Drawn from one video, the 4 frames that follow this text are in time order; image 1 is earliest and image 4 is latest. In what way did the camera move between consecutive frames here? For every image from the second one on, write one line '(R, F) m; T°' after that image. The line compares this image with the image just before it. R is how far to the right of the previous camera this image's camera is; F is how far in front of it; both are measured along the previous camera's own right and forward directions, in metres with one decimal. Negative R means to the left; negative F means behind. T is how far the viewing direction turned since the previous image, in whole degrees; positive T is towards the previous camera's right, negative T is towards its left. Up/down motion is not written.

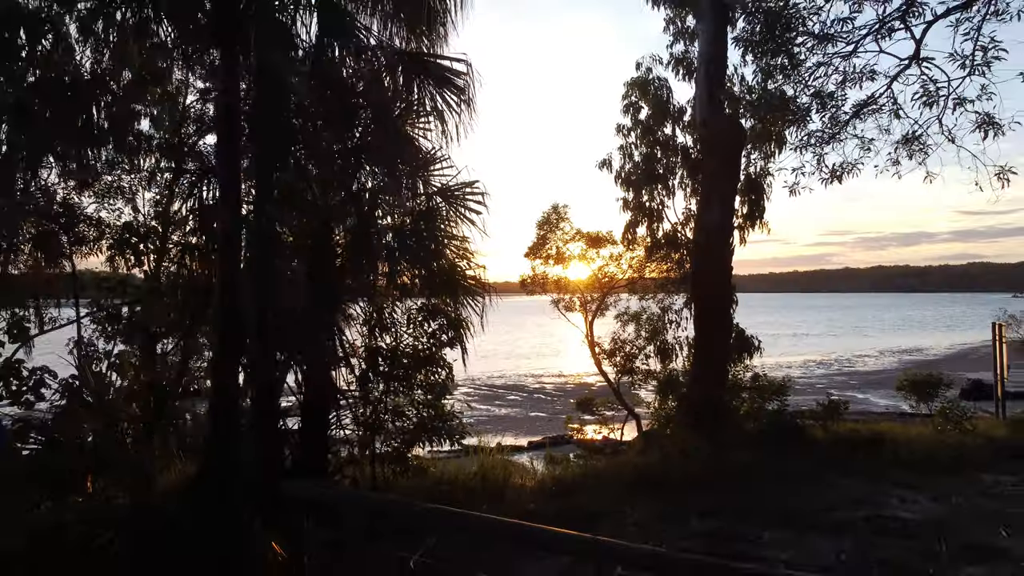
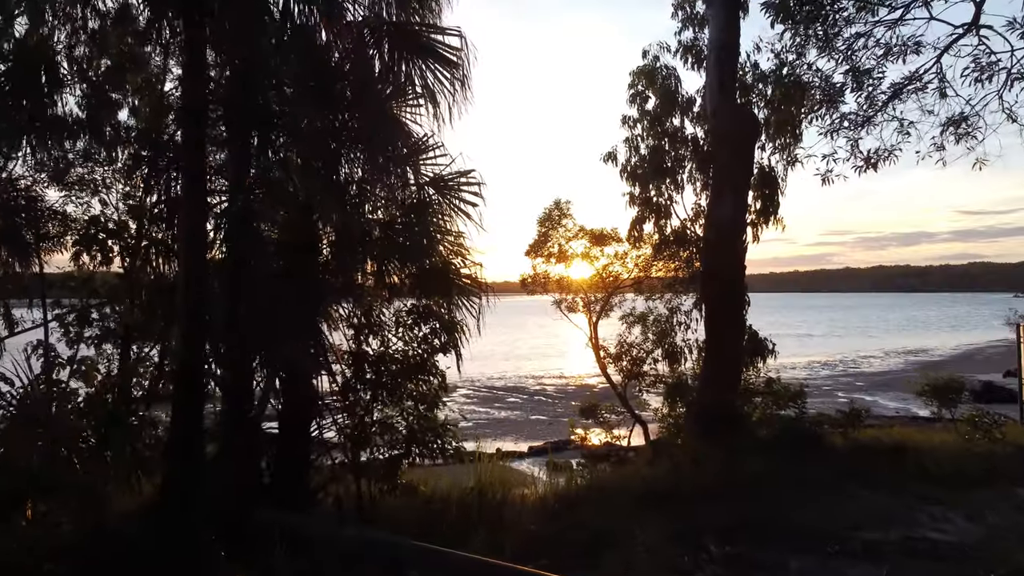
(0.0, +0.5) m; 0°
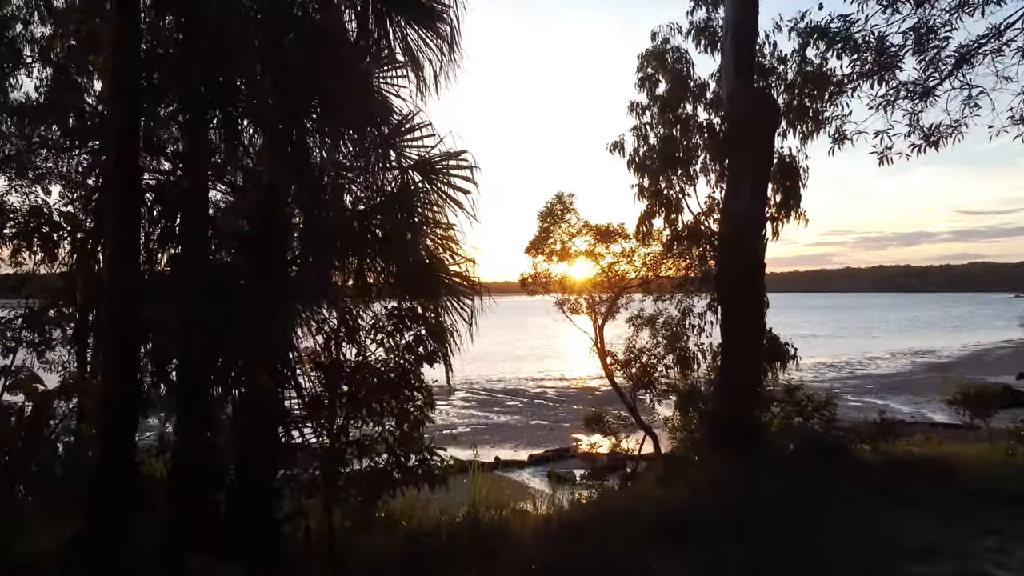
(0.0, +0.7) m; 0°
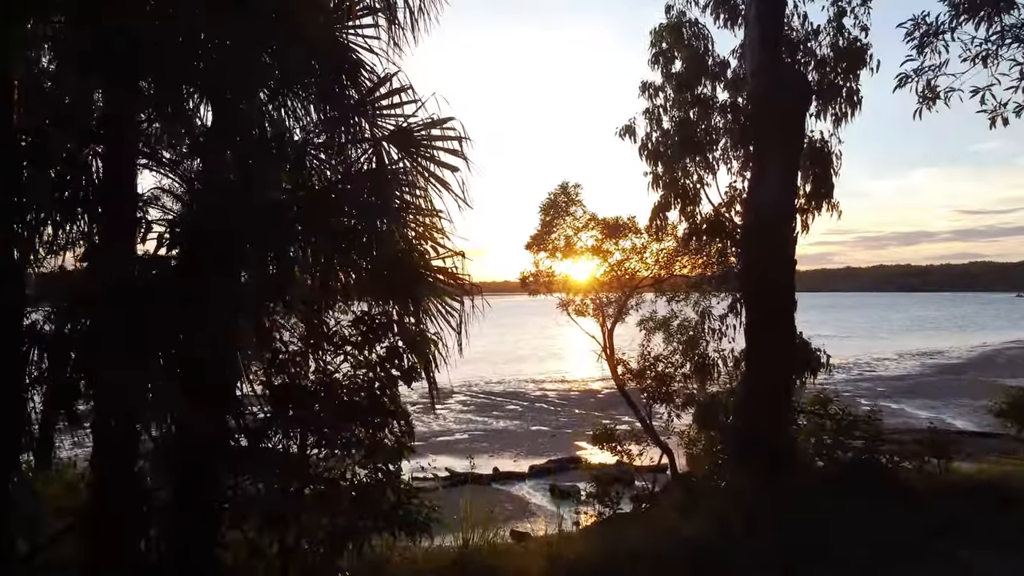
(0.0, +0.9) m; 0°
